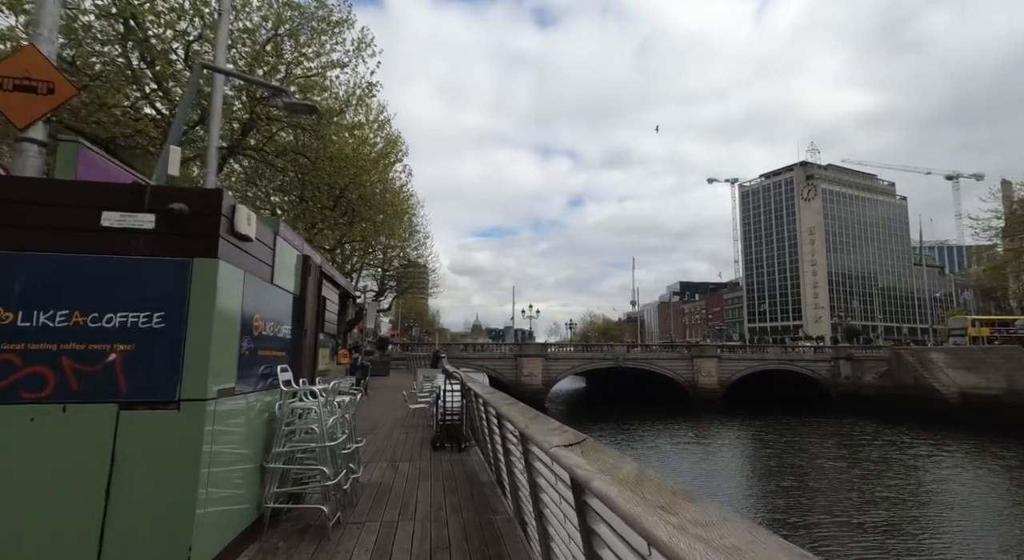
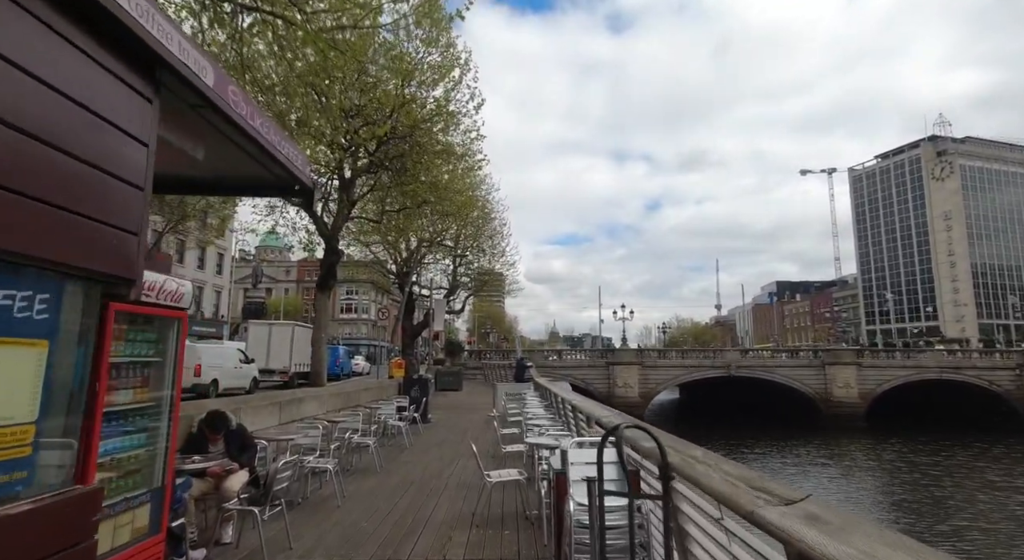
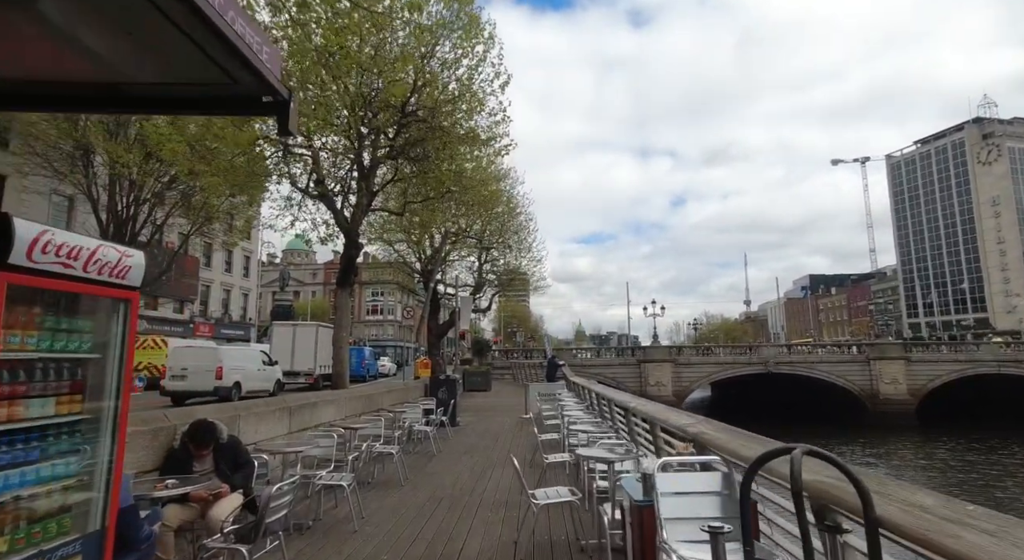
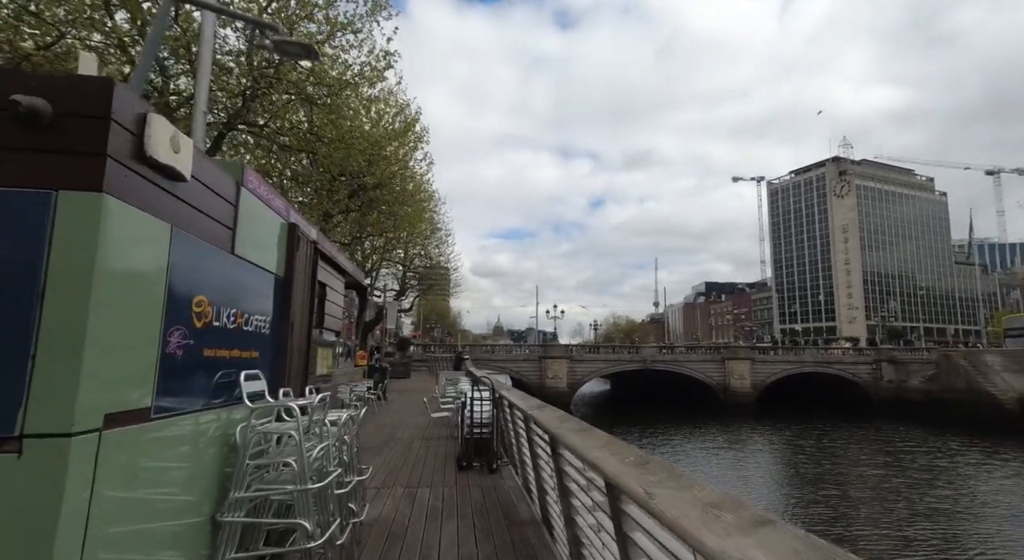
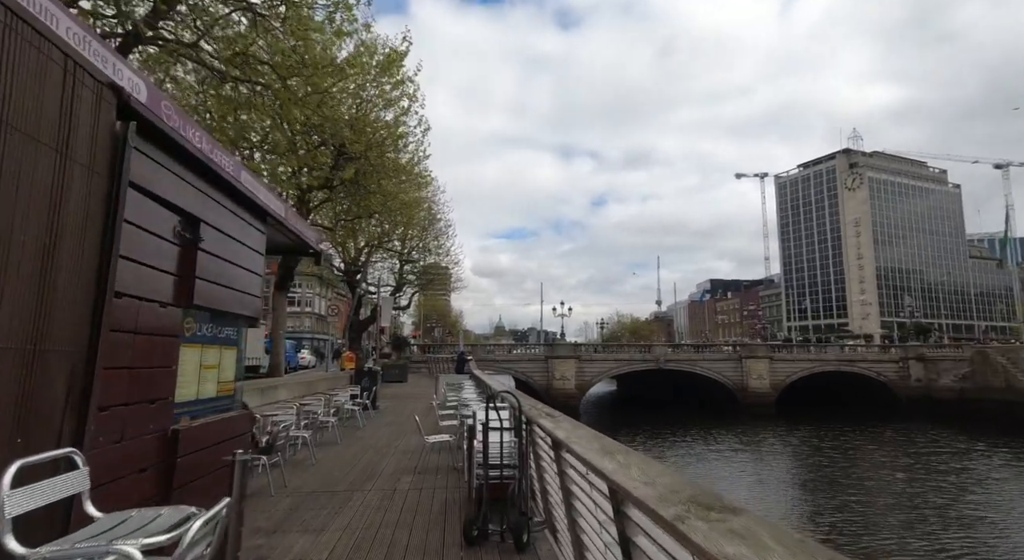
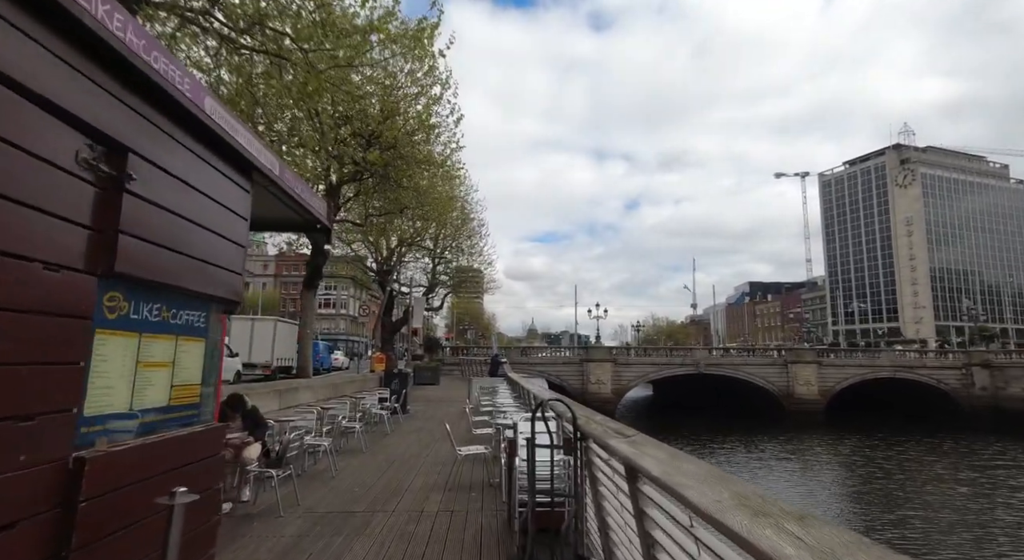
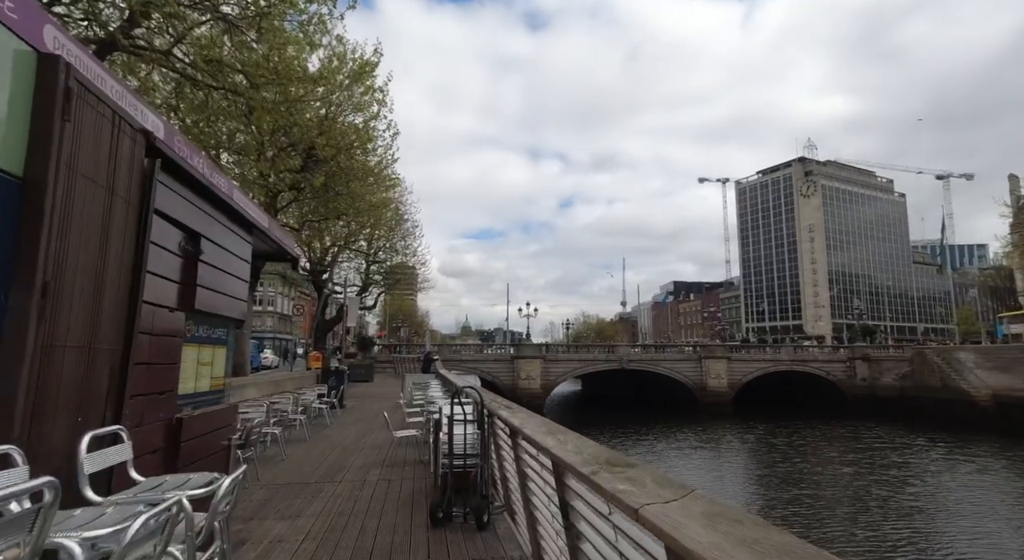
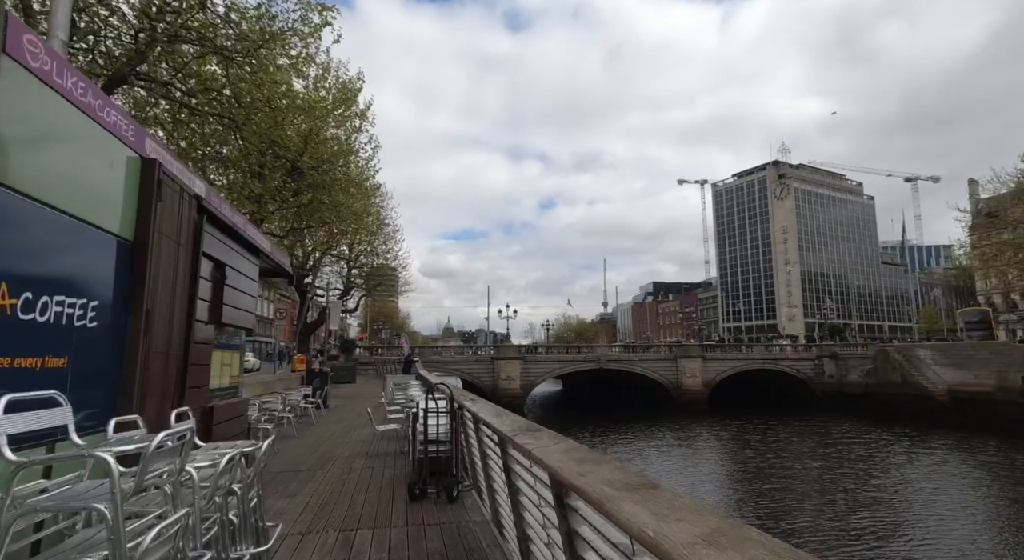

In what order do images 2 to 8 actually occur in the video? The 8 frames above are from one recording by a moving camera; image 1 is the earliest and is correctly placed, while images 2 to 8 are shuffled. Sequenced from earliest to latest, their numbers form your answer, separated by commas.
4, 8, 7, 5, 6, 2, 3
